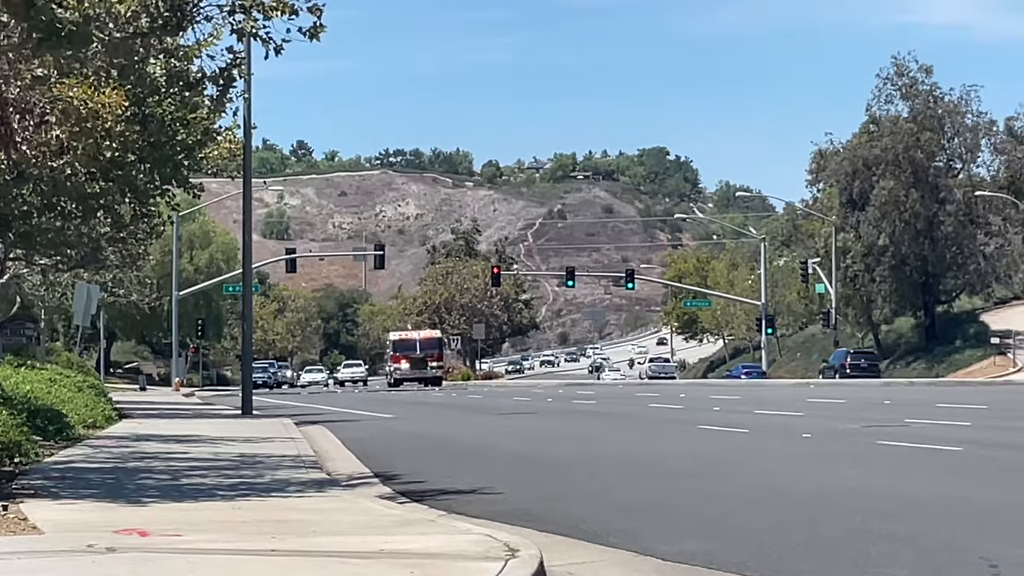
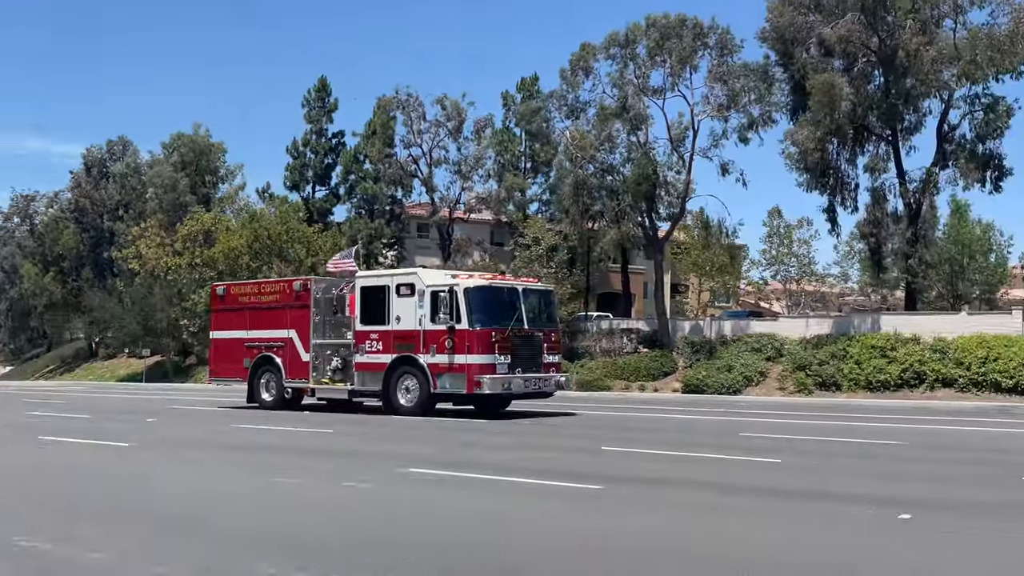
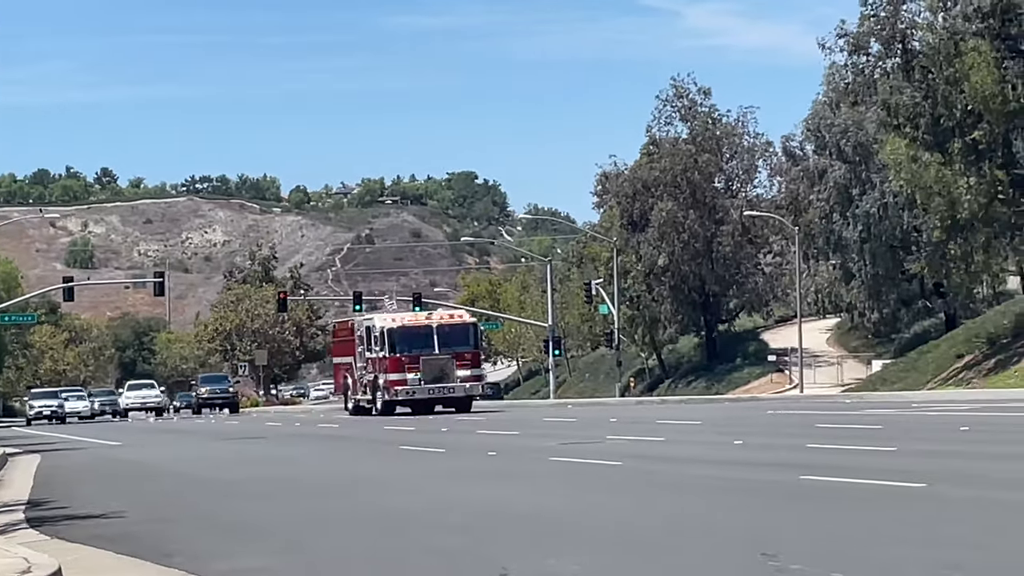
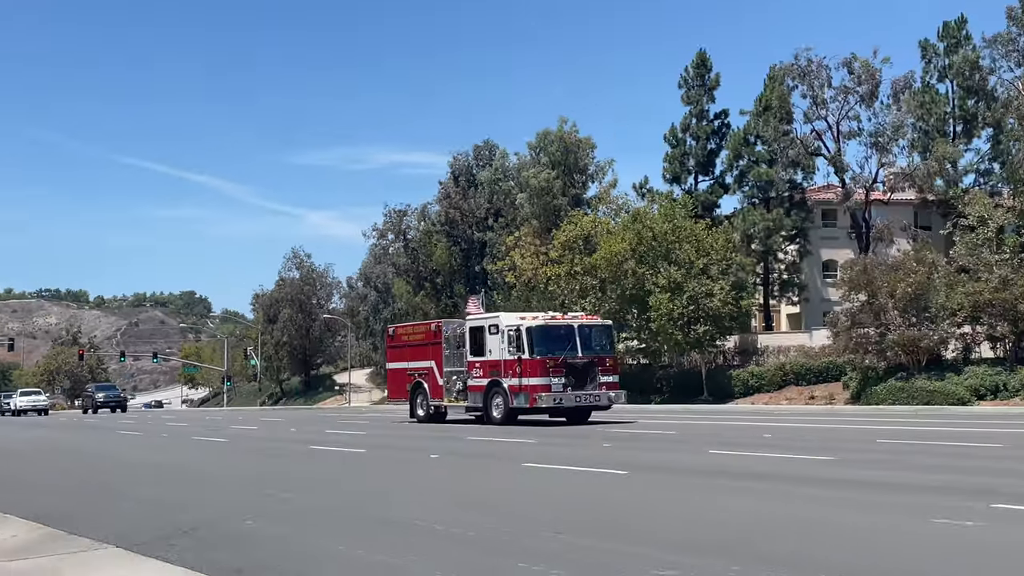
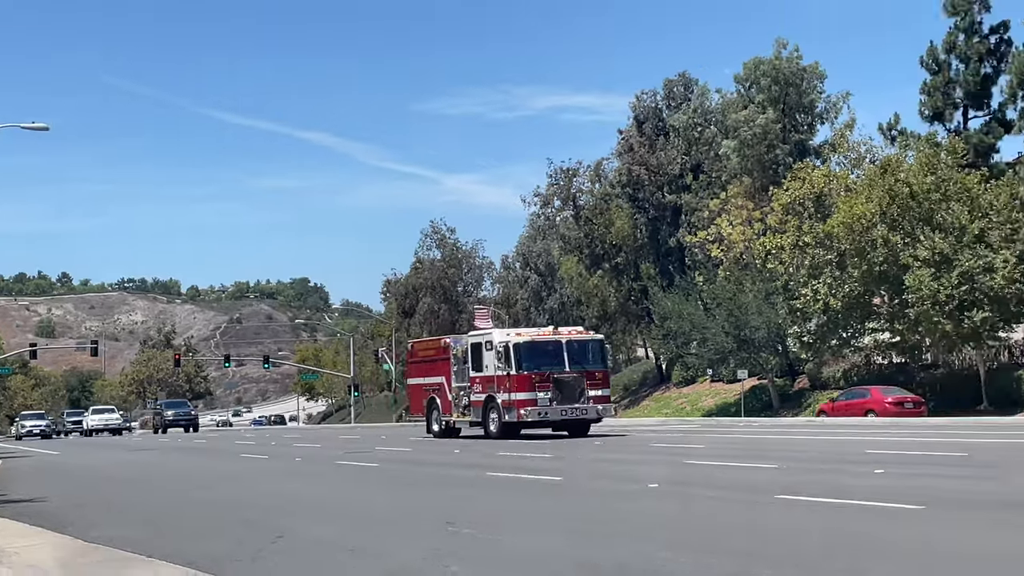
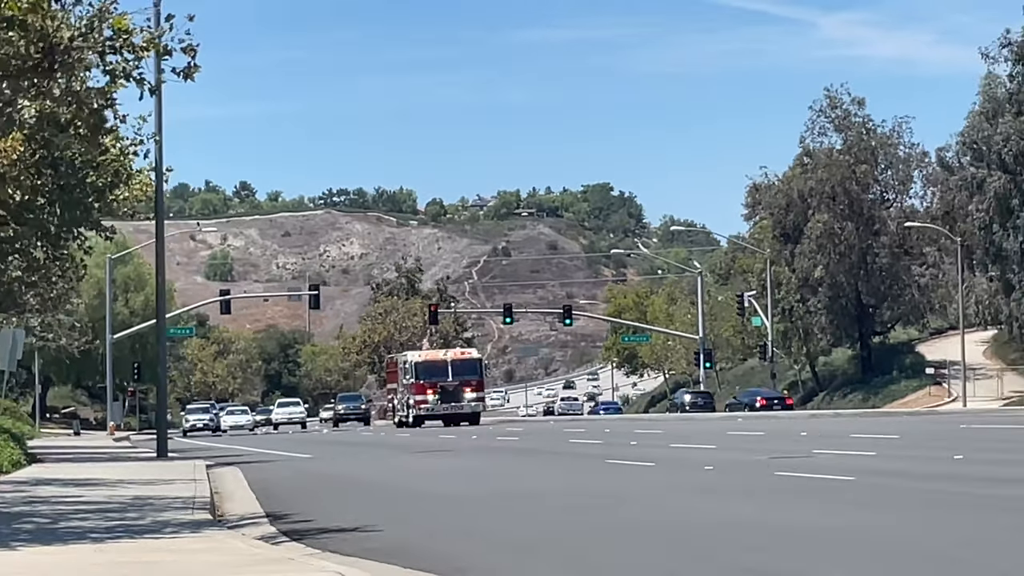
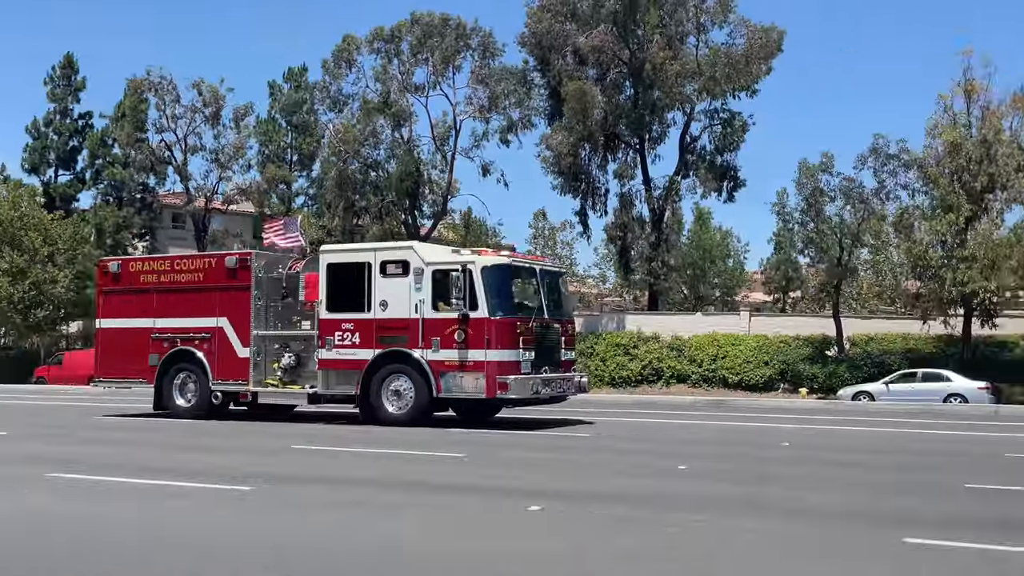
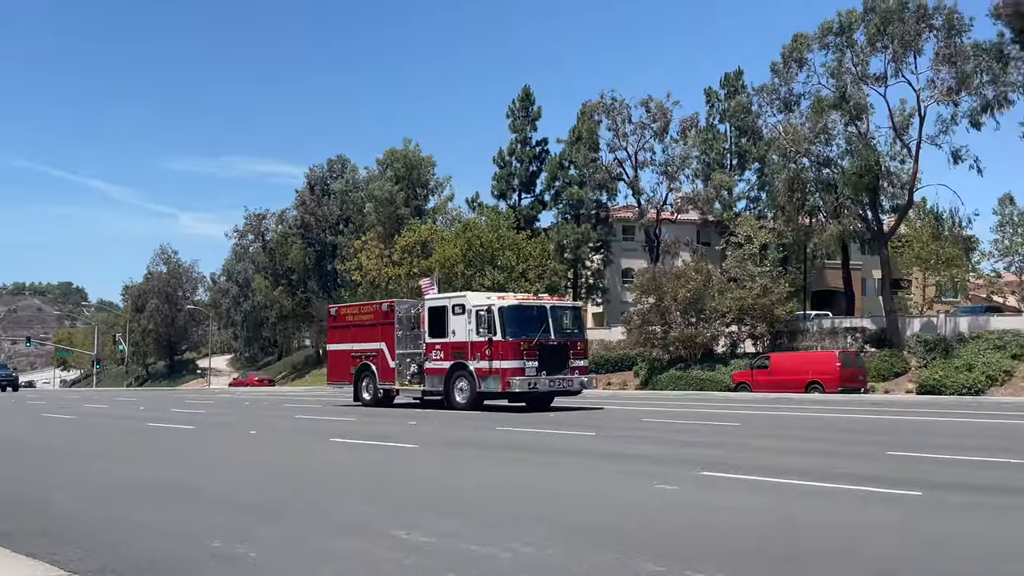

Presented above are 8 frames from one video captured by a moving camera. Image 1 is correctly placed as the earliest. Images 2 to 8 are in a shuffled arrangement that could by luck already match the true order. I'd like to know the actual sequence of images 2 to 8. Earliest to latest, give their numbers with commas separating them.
6, 3, 5, 4, 8, 2, 7
